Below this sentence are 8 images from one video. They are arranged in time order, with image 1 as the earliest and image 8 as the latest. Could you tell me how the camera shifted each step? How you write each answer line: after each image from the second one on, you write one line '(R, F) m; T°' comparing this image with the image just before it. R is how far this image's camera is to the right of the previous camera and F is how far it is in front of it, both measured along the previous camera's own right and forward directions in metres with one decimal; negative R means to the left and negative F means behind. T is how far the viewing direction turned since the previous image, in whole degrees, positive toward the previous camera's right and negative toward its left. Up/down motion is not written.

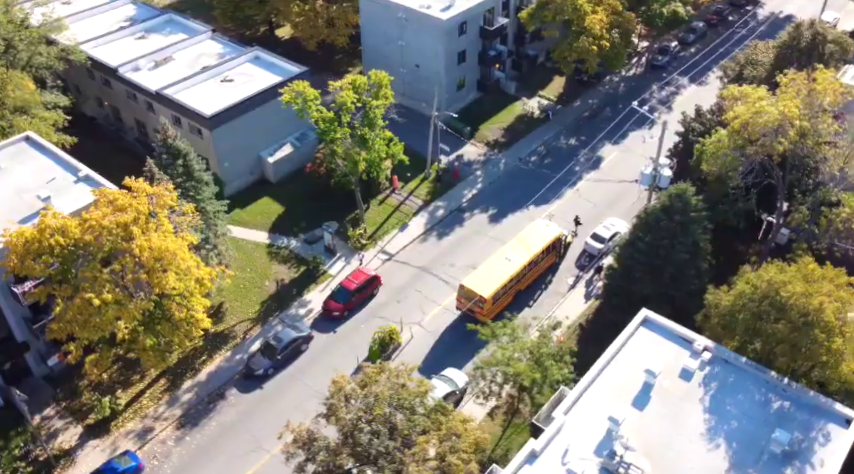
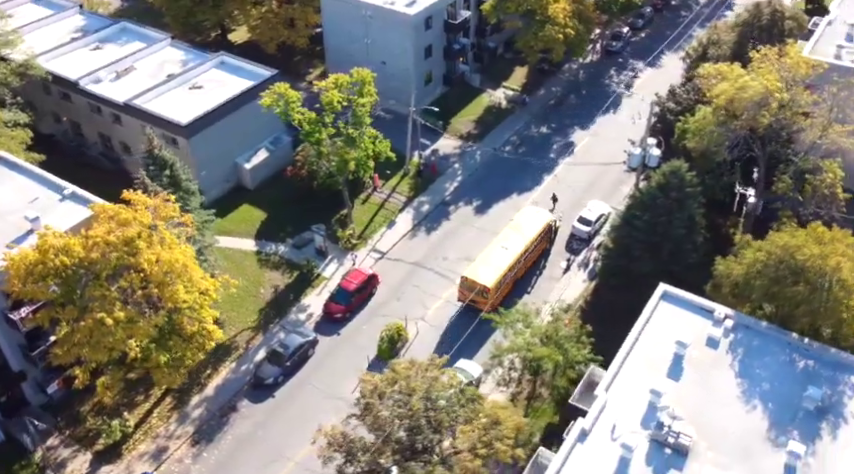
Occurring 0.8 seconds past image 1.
(-4.6, +0.1) m; +6°
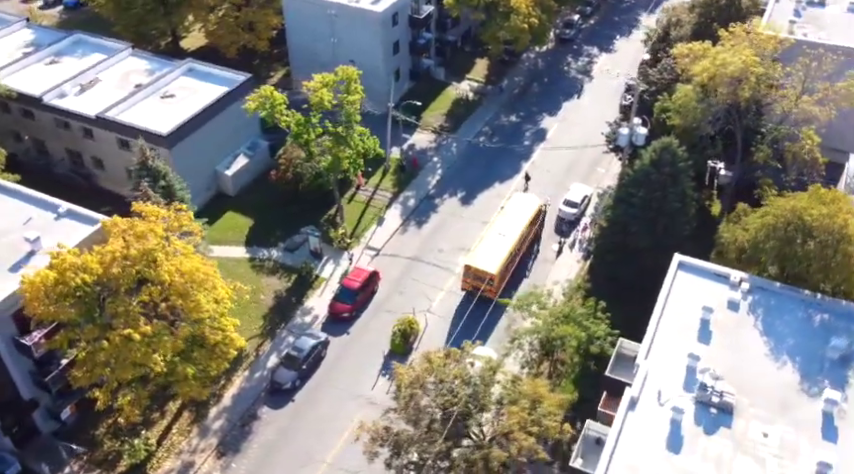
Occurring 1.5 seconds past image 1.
(-5.1, -0.2) m; +6°
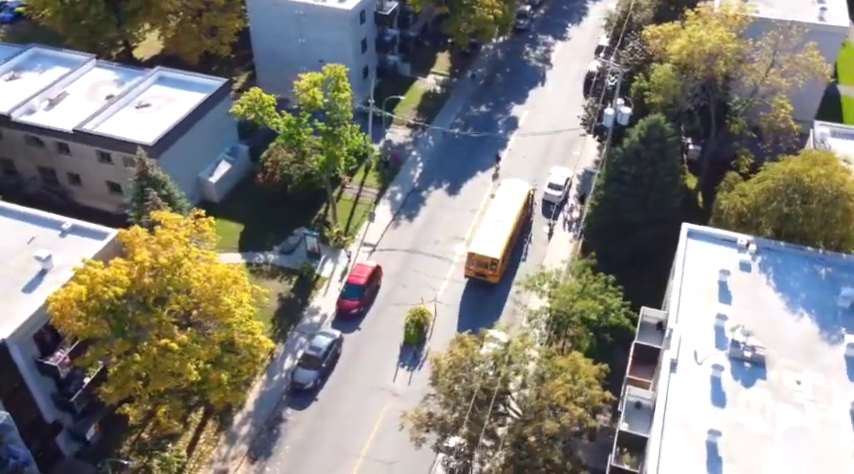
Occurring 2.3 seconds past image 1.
(-5.2, -0.4) m; +6°
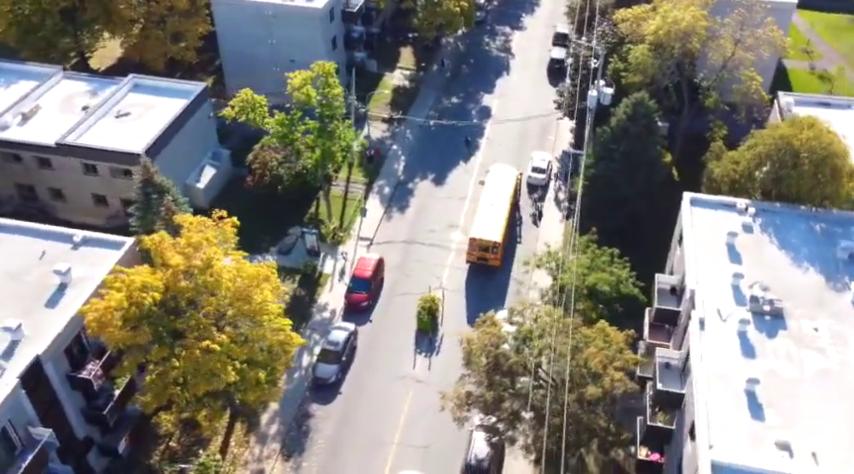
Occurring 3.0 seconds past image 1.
(-5.0, -0.6) m; +6°
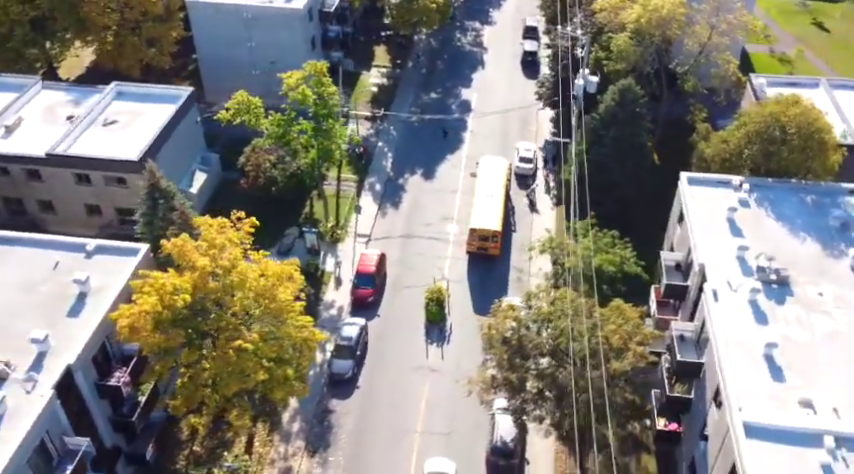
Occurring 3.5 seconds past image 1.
(-3.6, -0.6) m; +4°
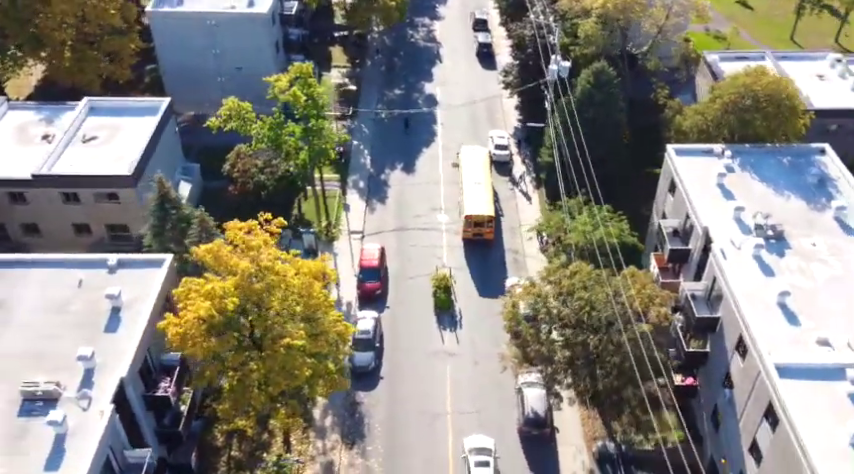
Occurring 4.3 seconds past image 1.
(-5.7, -0.9) m; +6°
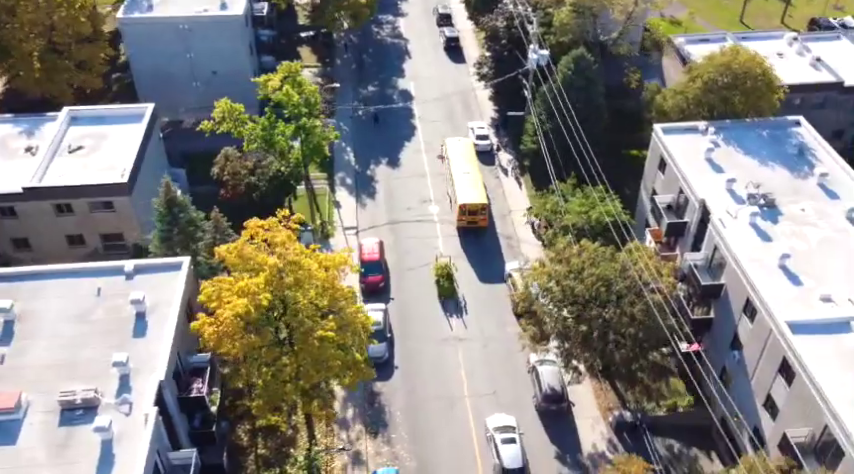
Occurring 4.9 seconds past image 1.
(-4.0, -0.6) m; +5°
